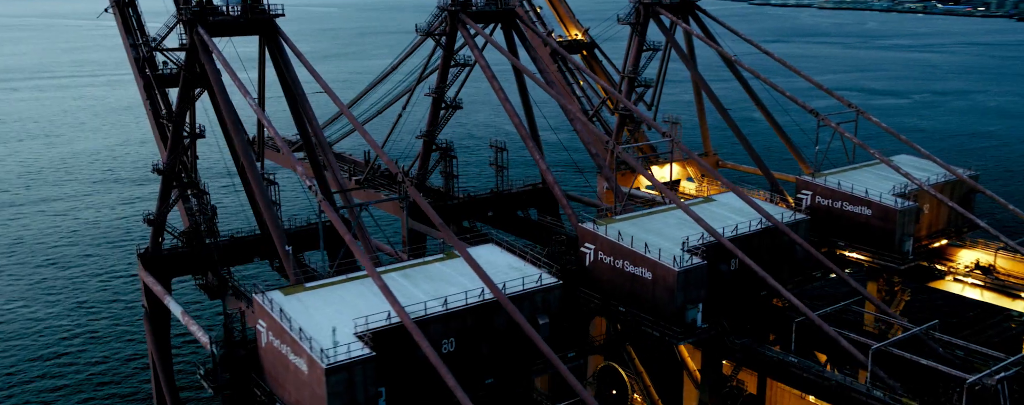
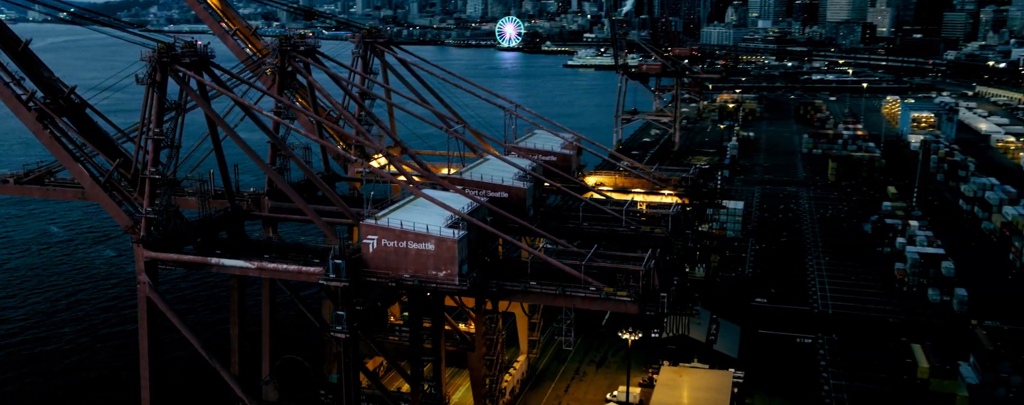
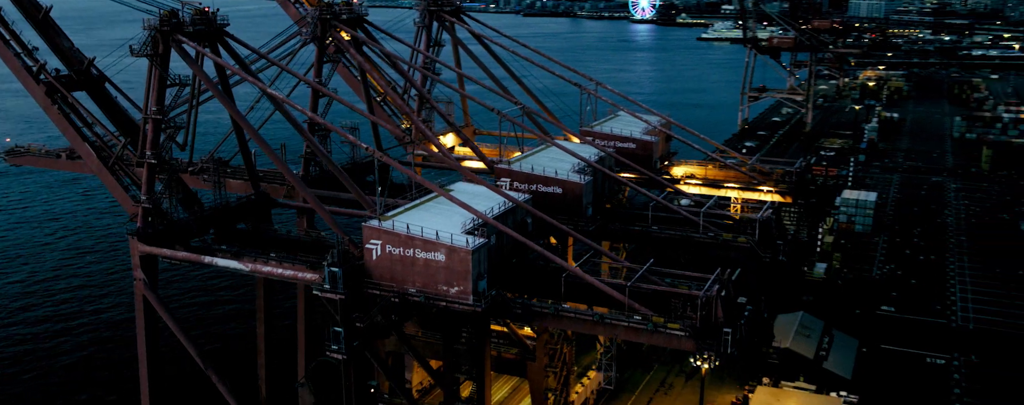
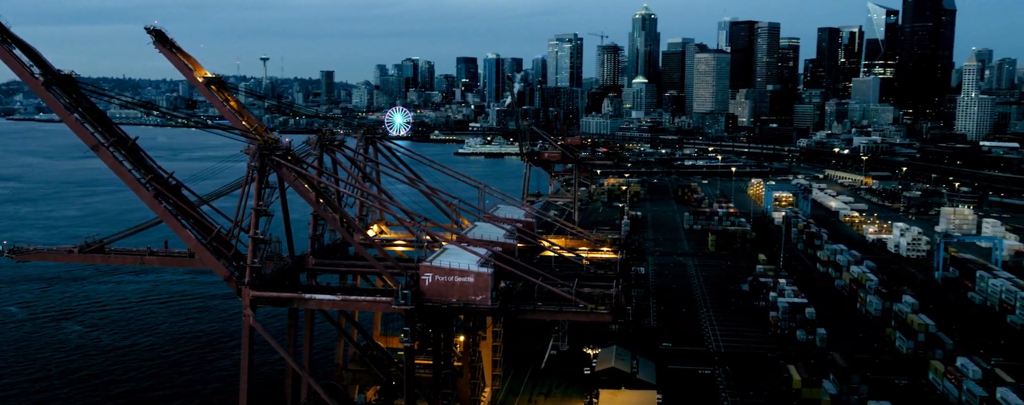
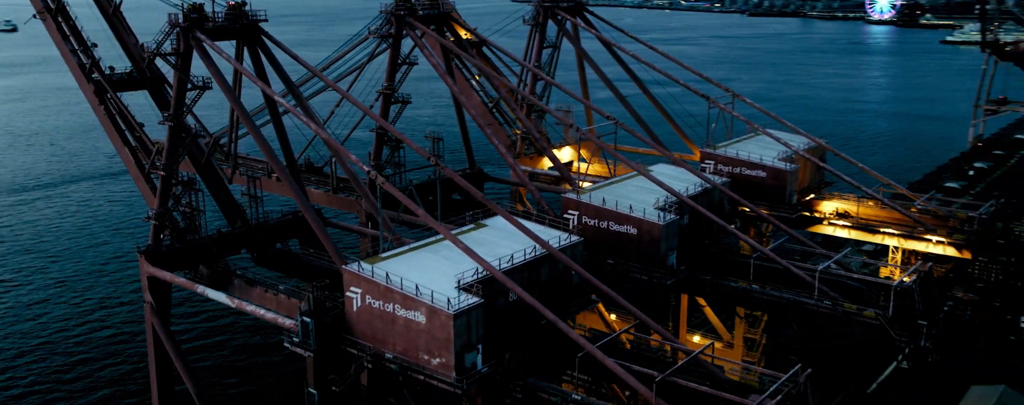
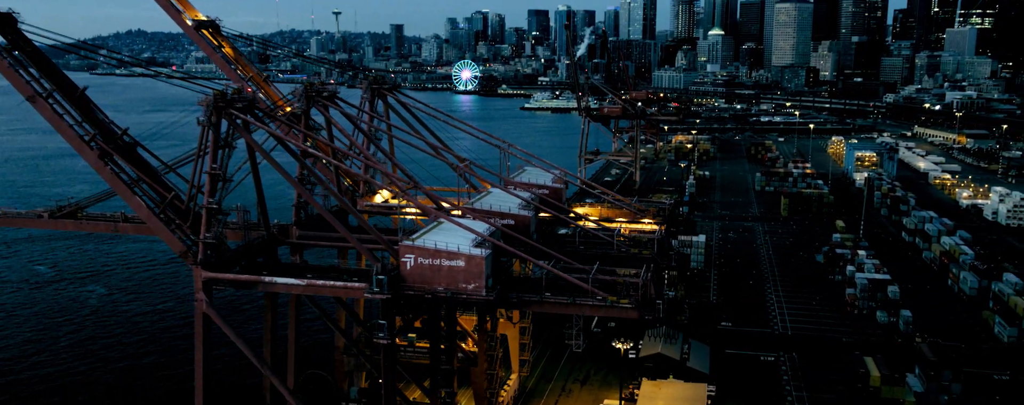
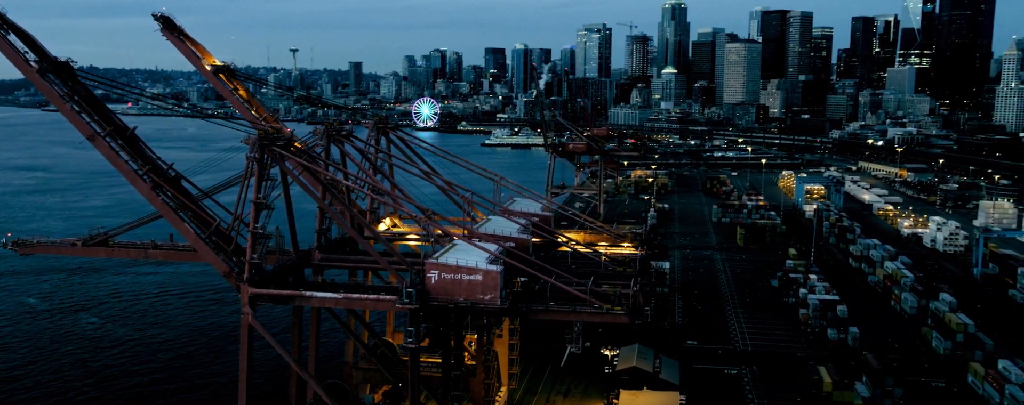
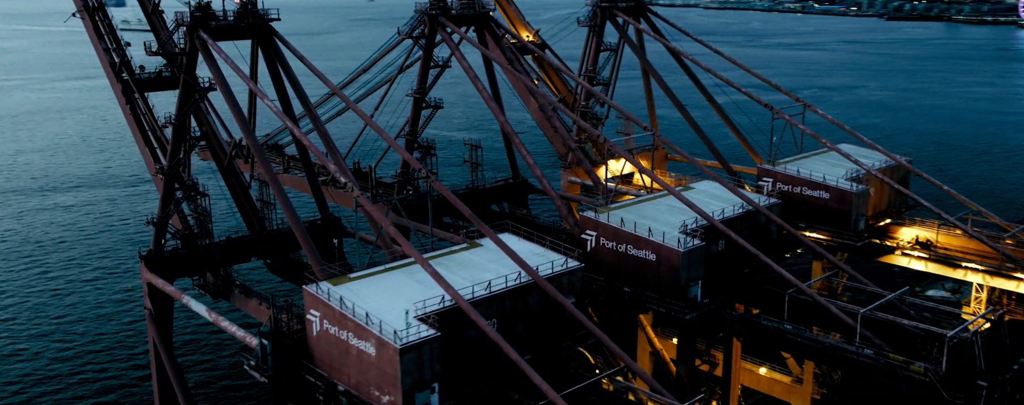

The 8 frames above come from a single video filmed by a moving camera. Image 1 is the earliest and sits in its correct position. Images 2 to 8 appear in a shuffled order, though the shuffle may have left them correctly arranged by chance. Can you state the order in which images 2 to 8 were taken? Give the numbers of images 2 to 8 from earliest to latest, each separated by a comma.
8, 5, 3, 2, 6, 7, 4
